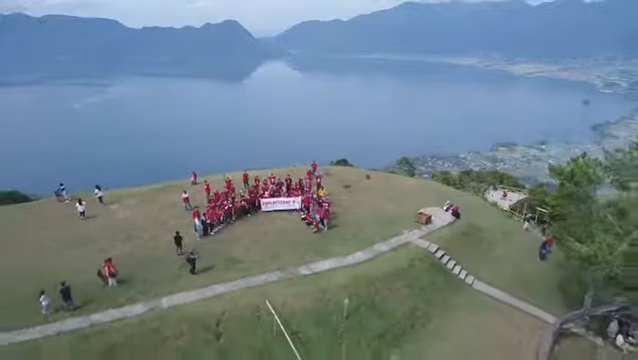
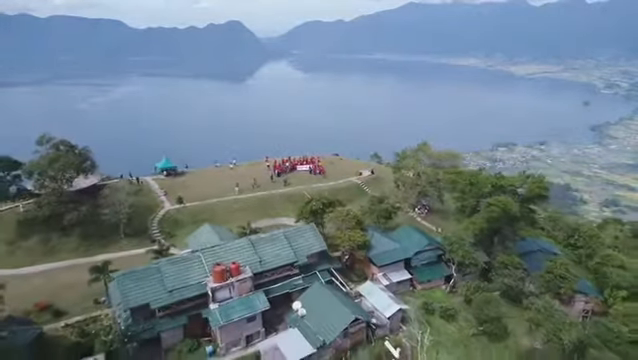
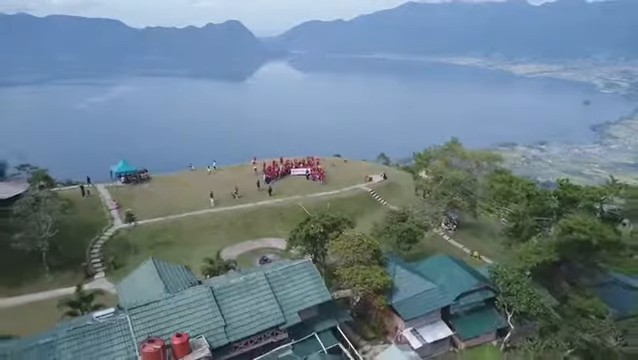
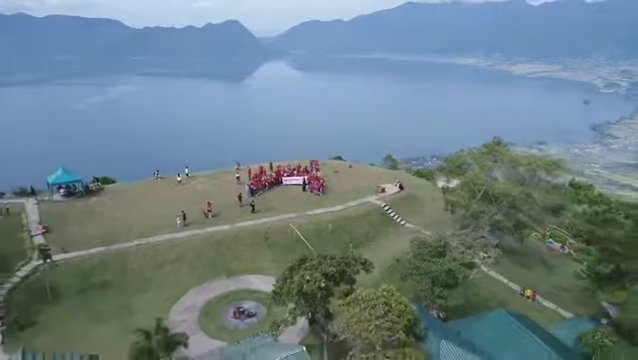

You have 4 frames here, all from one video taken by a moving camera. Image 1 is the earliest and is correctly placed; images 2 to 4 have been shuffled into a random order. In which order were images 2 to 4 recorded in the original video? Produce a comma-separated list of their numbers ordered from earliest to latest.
4, 3, 2
